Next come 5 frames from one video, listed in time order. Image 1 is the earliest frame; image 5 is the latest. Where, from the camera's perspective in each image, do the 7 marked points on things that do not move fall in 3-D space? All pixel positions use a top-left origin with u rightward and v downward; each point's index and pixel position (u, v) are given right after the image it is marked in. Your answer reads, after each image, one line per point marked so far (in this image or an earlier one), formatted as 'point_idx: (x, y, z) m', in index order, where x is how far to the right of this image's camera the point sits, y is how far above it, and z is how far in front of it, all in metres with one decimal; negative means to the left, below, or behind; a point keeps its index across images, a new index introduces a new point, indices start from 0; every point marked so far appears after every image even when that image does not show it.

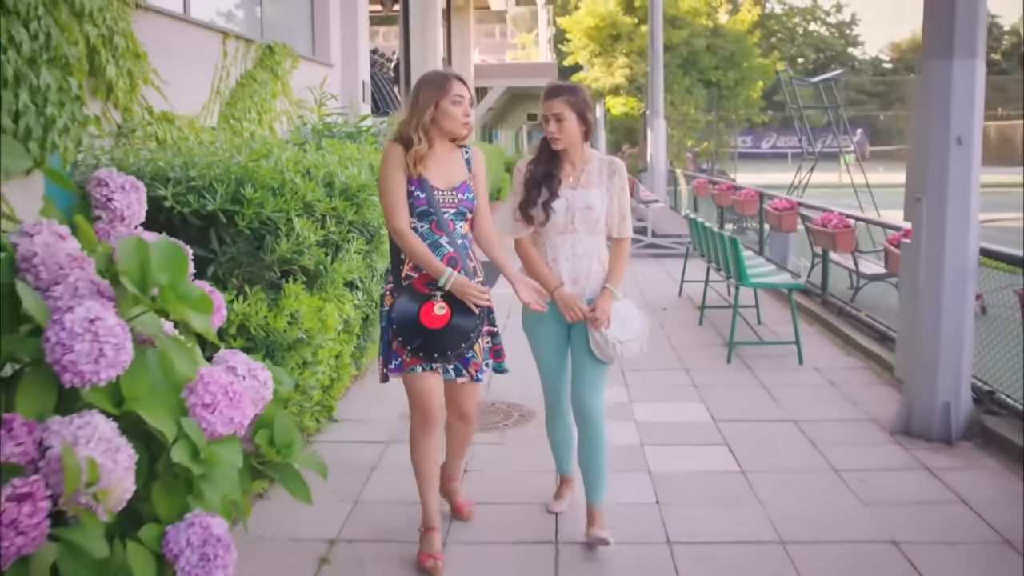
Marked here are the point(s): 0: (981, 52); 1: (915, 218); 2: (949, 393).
0: (+2.0, +1.0, +4.7) m
1: (+1.8, +0.3, +4.9) m
2: (+1.9, -0.5, +4.9) m
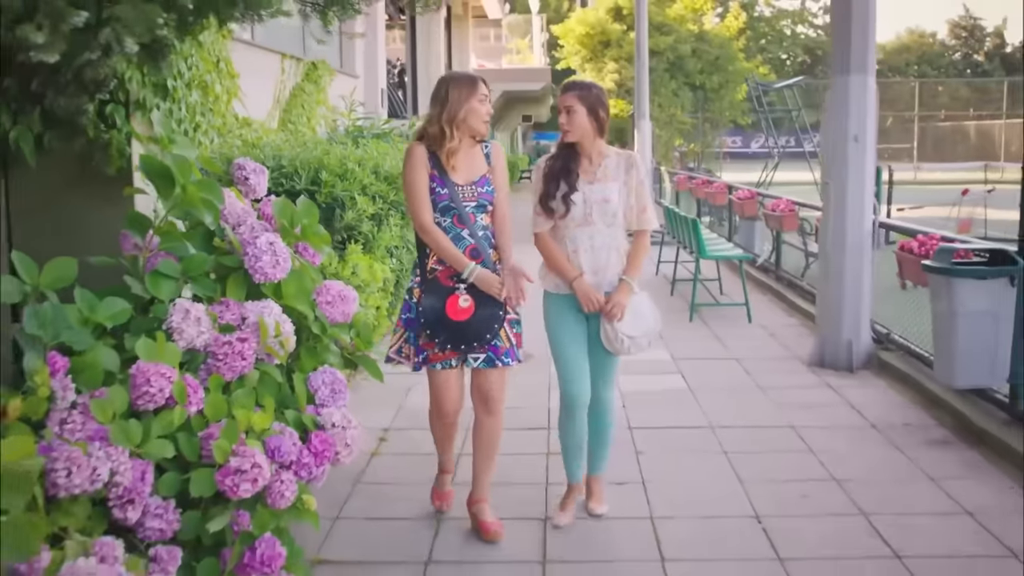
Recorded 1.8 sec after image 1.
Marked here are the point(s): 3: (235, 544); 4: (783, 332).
0: (+2.0, +1.2, +6.1) m
1: (+1.8, +0.5, +6.4) m
2: (+1.9, -0.2, +6.4) m
3: (-0.8, -0.7, +3.1) m
4: (+1.8, -0.3, +7.6) m
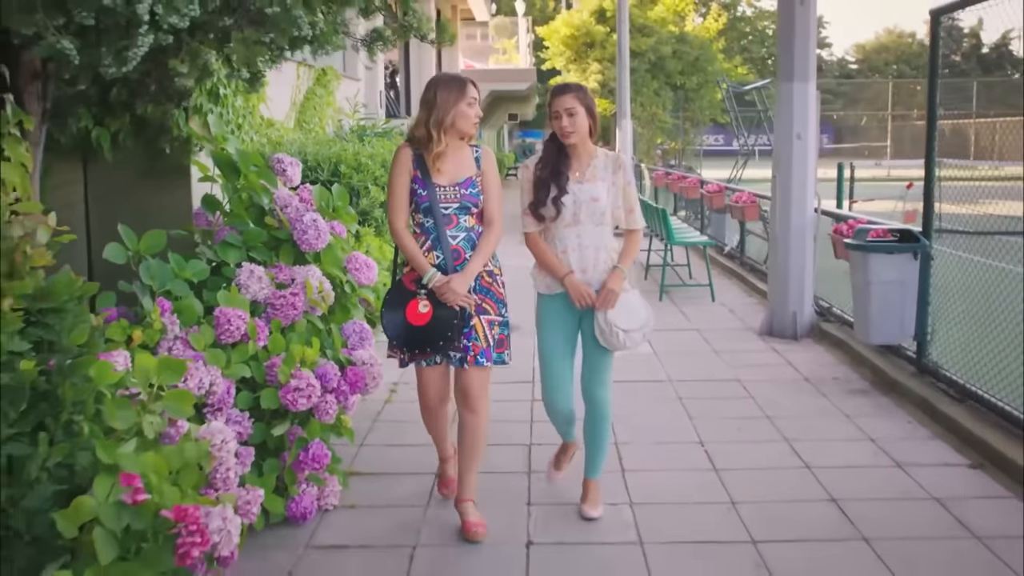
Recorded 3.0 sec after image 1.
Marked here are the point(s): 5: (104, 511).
0: (+1.9, +1.3, +7.1) m
1: (+1.7, +0.7, +7.4) m
2: (+1.9, -0.1, +7.3) m
3: (-0.8, -0.6, +4.0) m
4: (+1.8, -0.2, +8.5) m
5: (-0.9, -0.5, +2.4) m
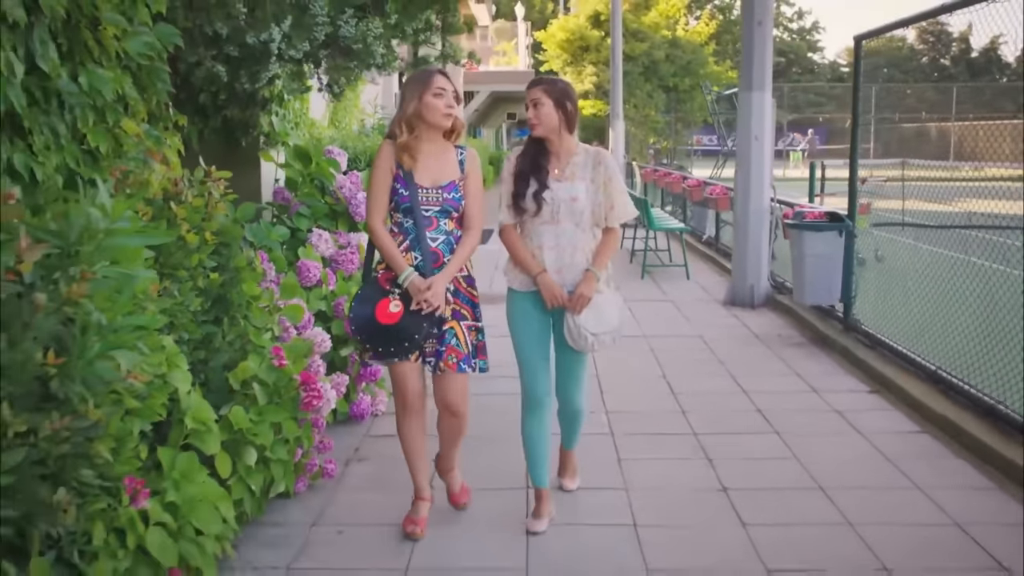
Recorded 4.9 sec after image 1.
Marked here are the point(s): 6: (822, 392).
0: (+1.9, +1.5, +8.5) m
1: (+1.8, +0.8, +8.7) m
2: (+1.9, +0.1, +8.7) m
3: (-0.8, -0.4, +5.4) m
4: (+1.8, 0.0, +9.9) m
5: (-0.9, -0.3, +3.8) m
6: (+1.7, -0.6, +6.0) m
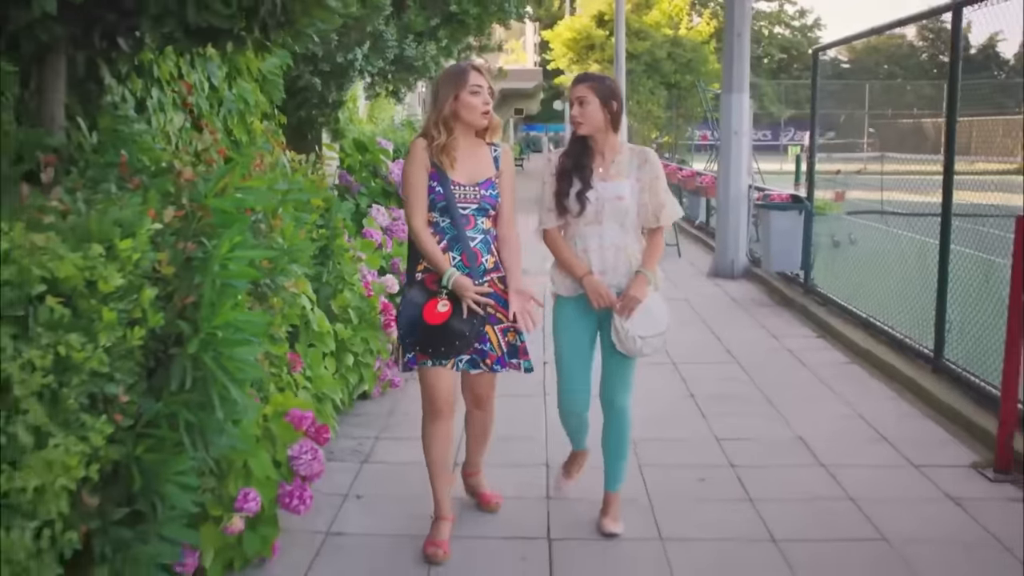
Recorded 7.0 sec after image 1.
0: (+2.1, +1.8, +9.9) m
1: (+1.9, +1.1, +10.2) m
2: (+2.0, +0.3, +10.1) m
3: (-0.7, -0.1, +6.8) m
4: (+1.9, +0.3, +11.3) m
5: (-0.8, -0.1, +5.2) m
6: (+1.8, -0.3, +7.5) m
